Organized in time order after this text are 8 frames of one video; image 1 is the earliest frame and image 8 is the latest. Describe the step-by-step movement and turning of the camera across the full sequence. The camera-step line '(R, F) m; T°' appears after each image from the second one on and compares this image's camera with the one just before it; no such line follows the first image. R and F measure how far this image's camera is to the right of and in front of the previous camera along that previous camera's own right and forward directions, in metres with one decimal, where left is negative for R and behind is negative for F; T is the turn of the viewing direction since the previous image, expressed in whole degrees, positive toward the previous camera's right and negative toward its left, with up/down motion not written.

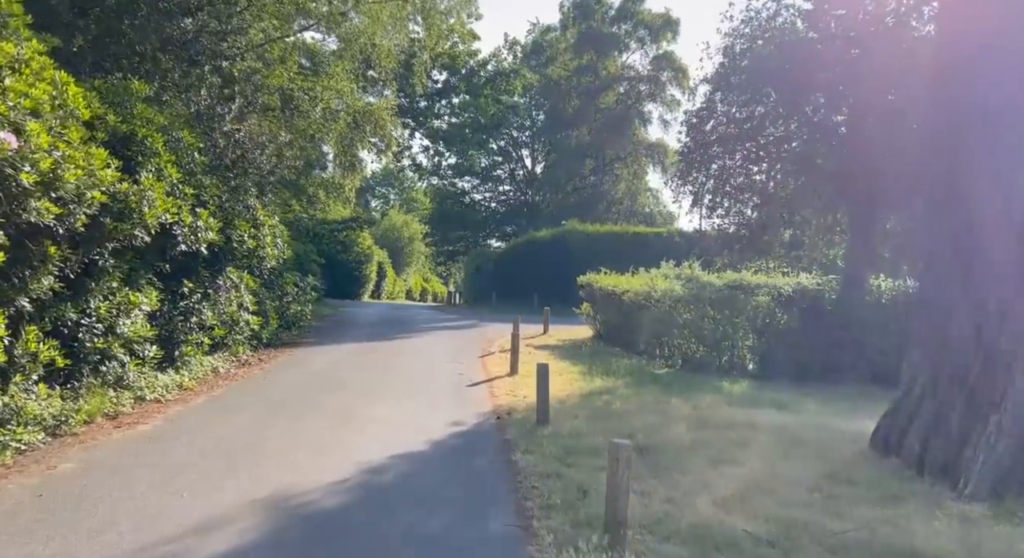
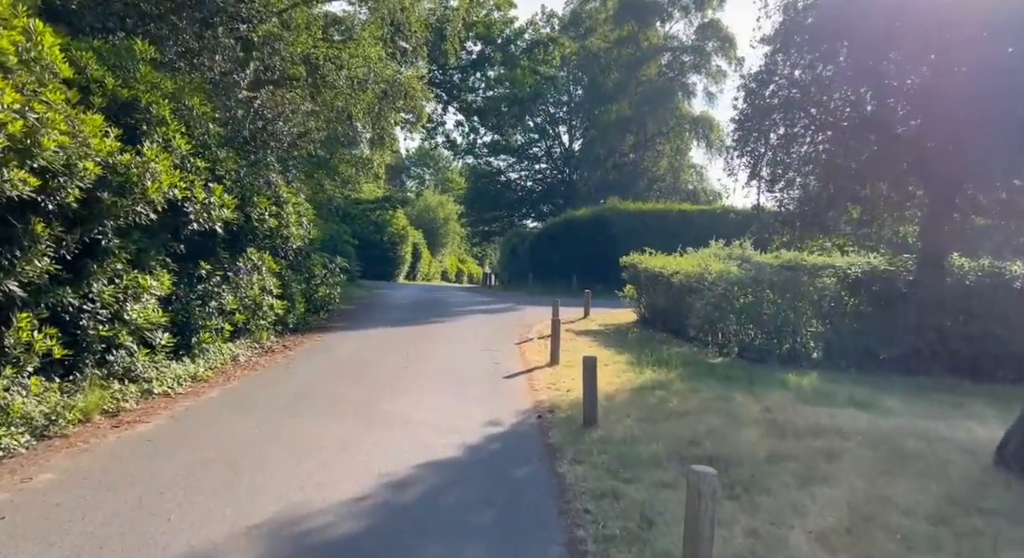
(-0.1, +1.1) m; -3°
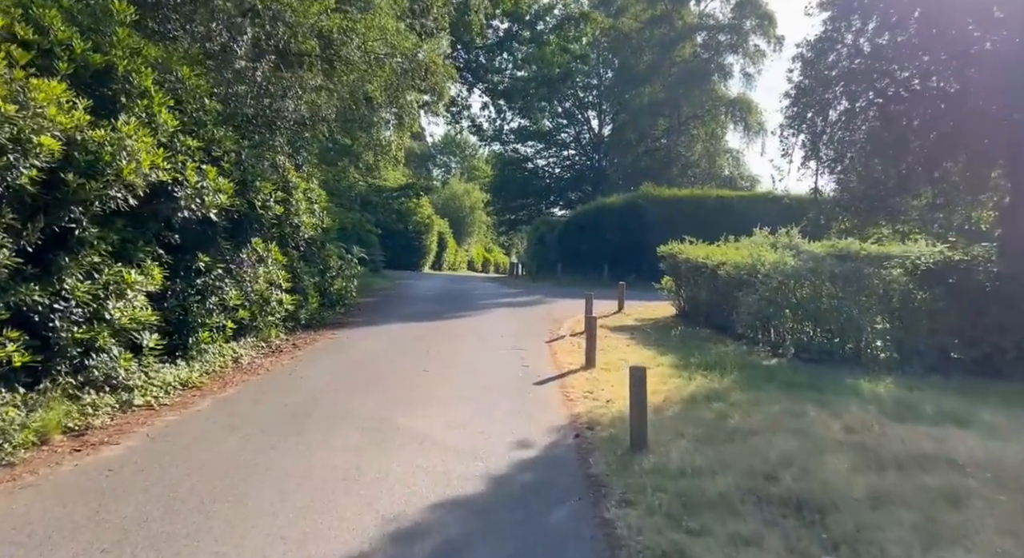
(-0.1, +1.3) m; -2°
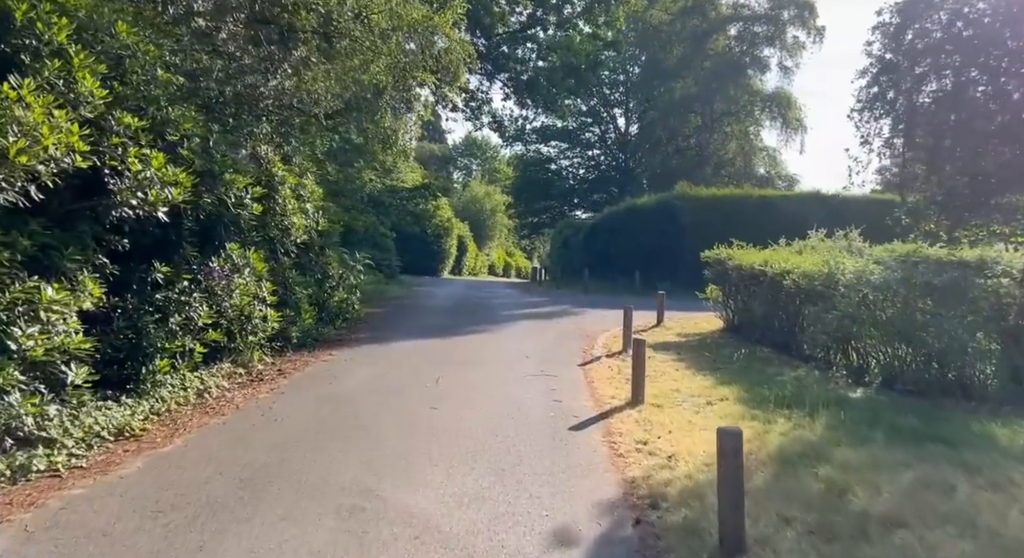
(-0.1, +2.1) m; -2°
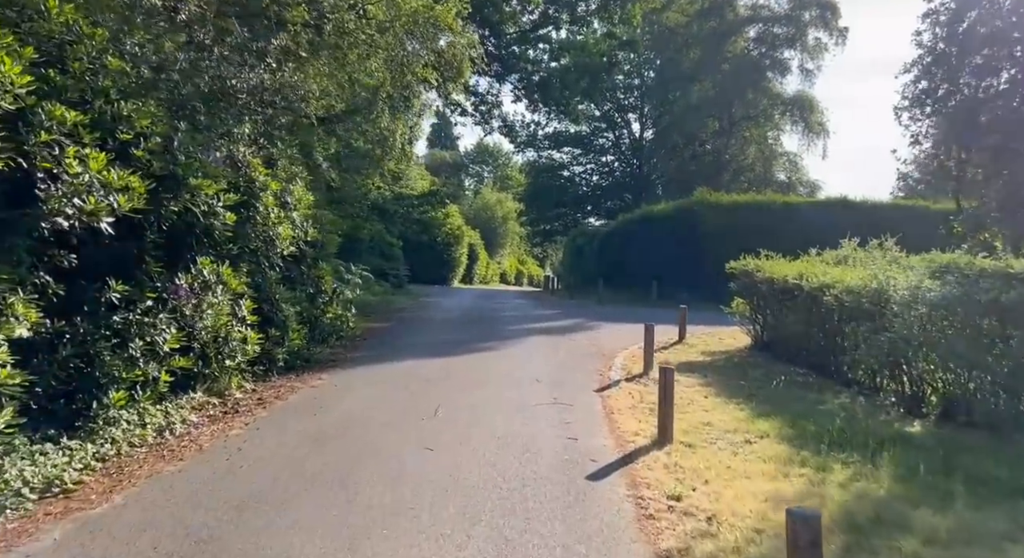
(0.0, +1.2) m; -1°
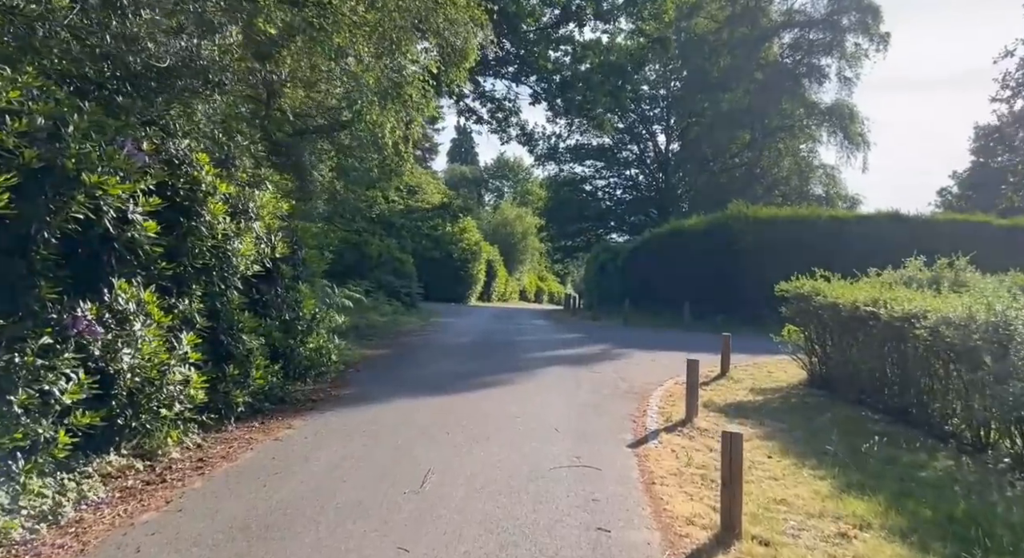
(+0.1, +2.1) m; -2°
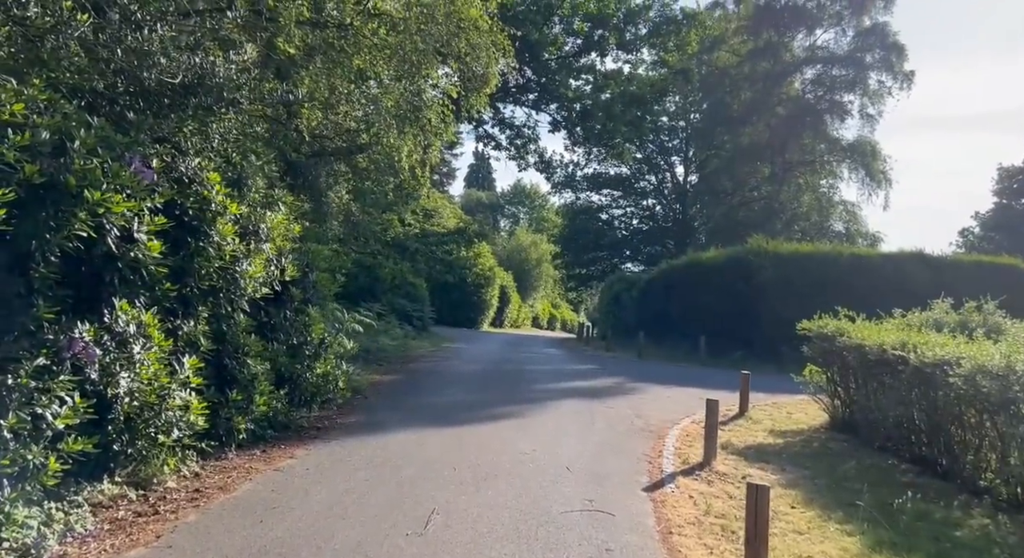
(0.0, +0.3) m; -1°
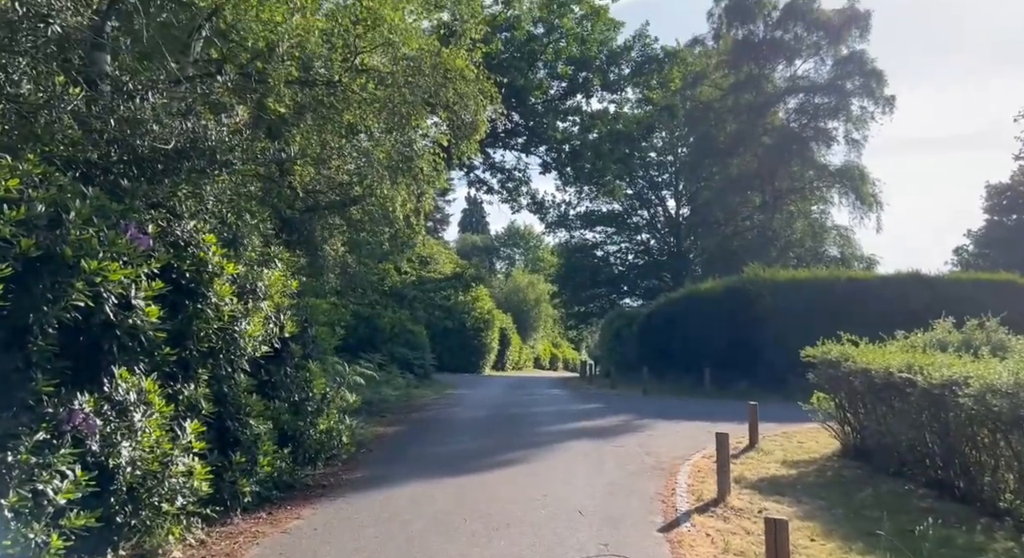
(0.0, 0.0) m; 0°
